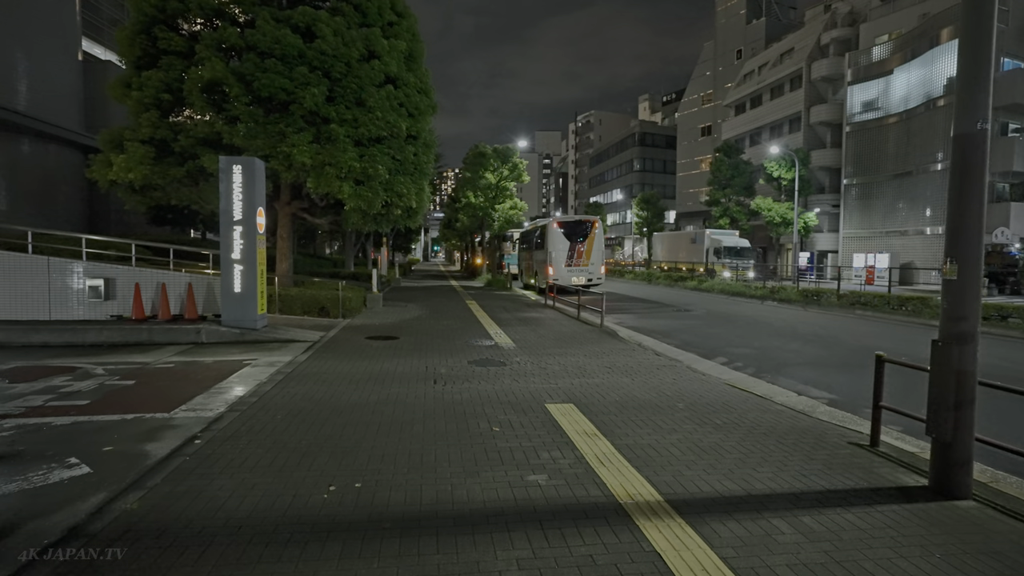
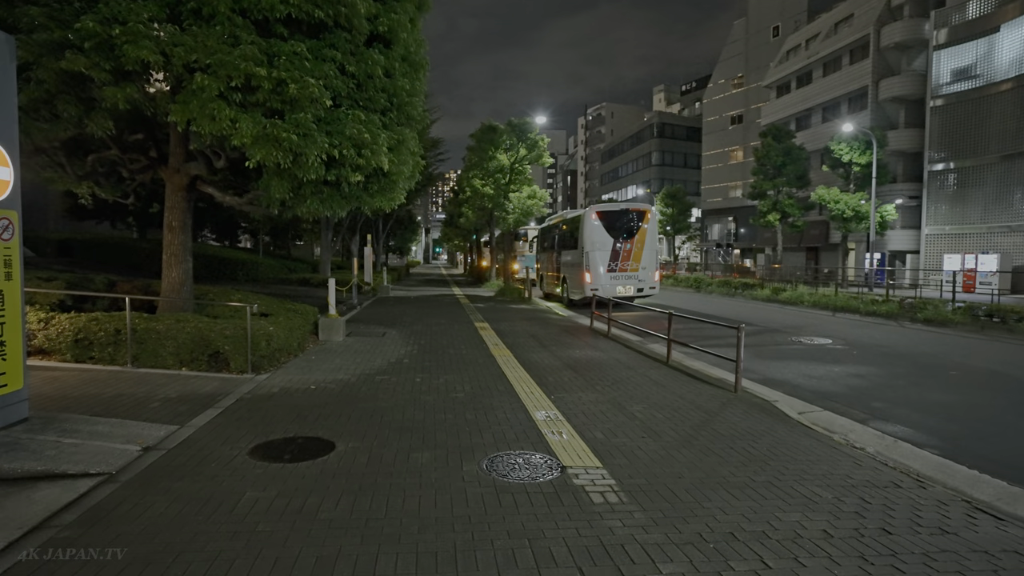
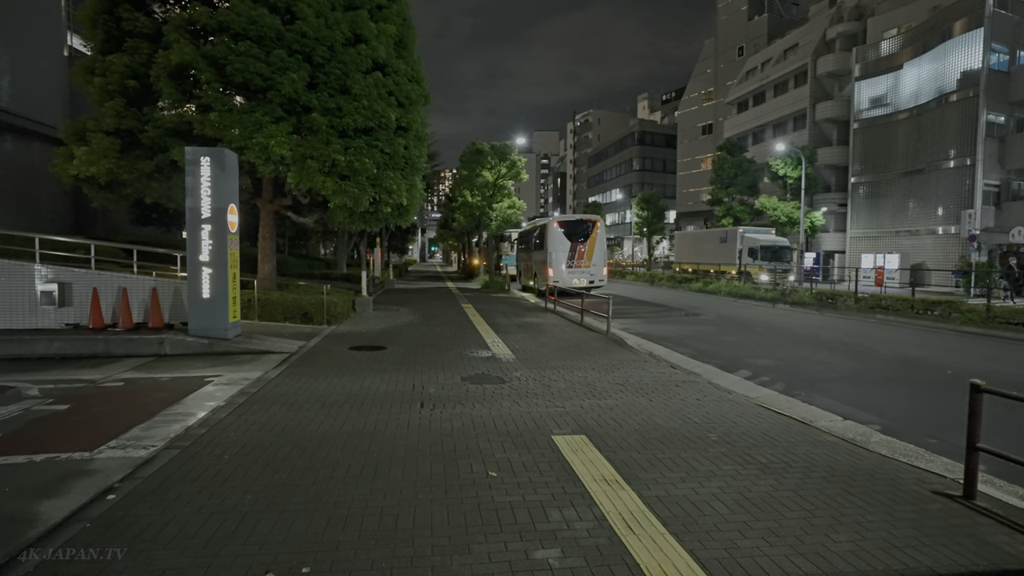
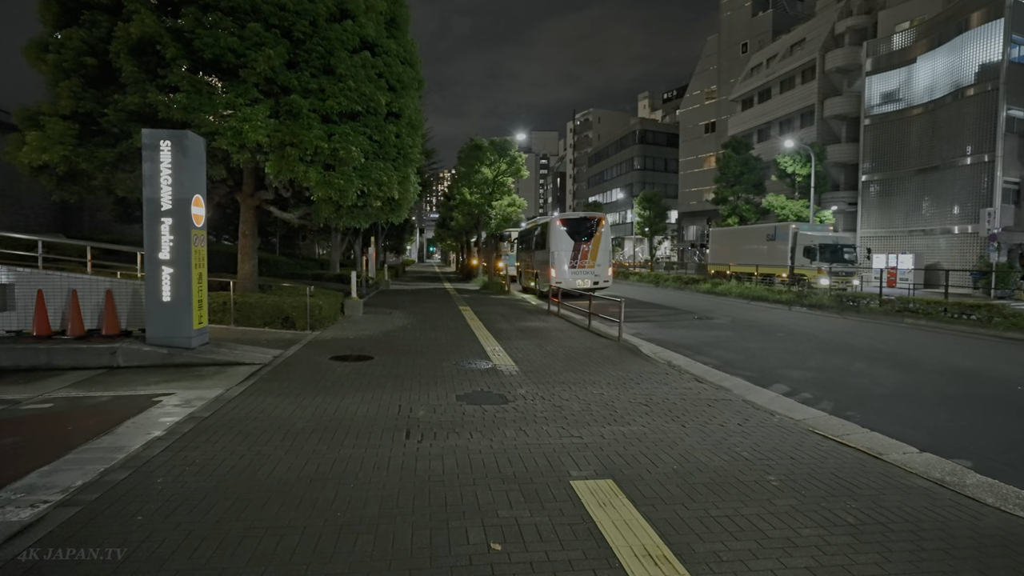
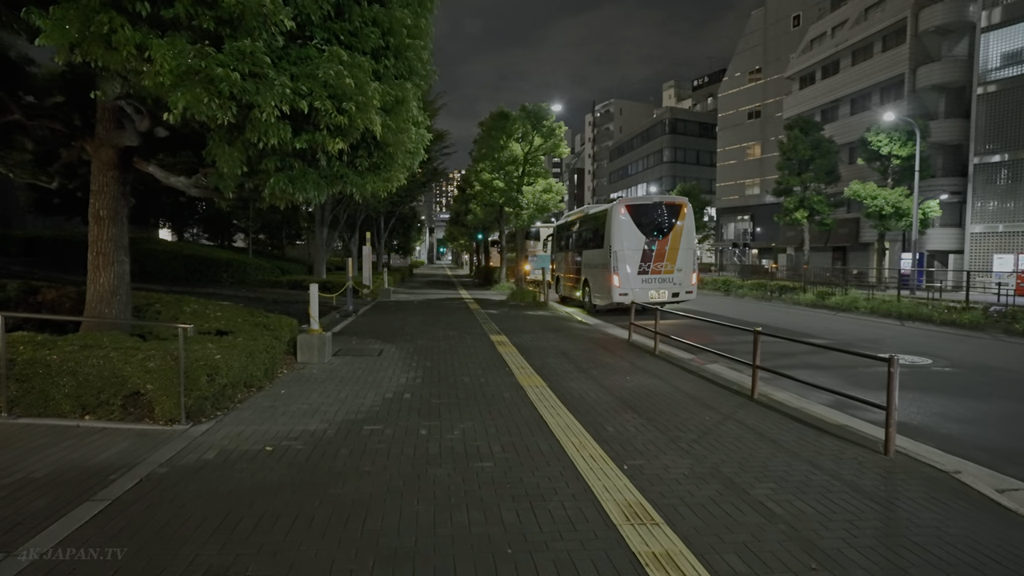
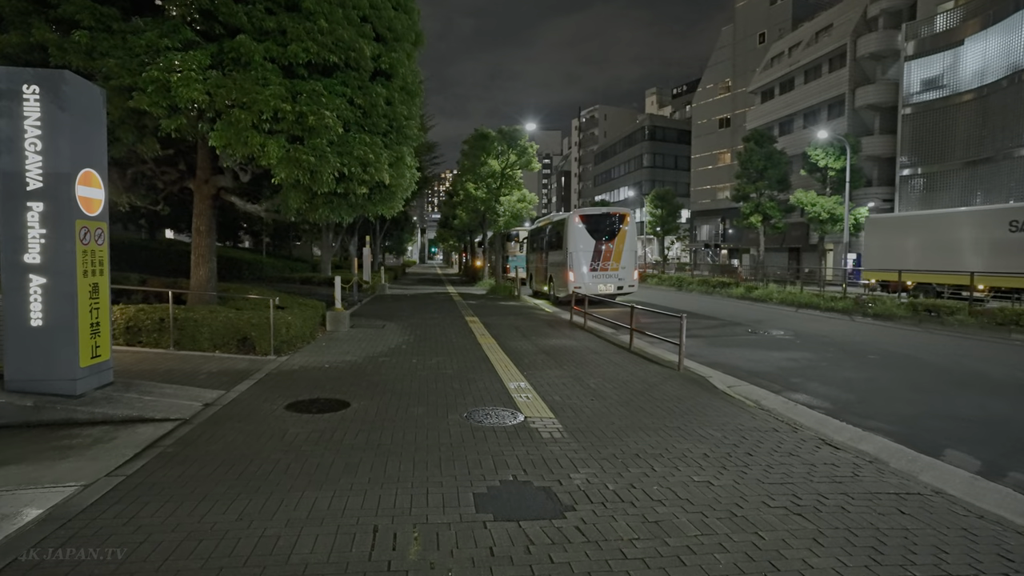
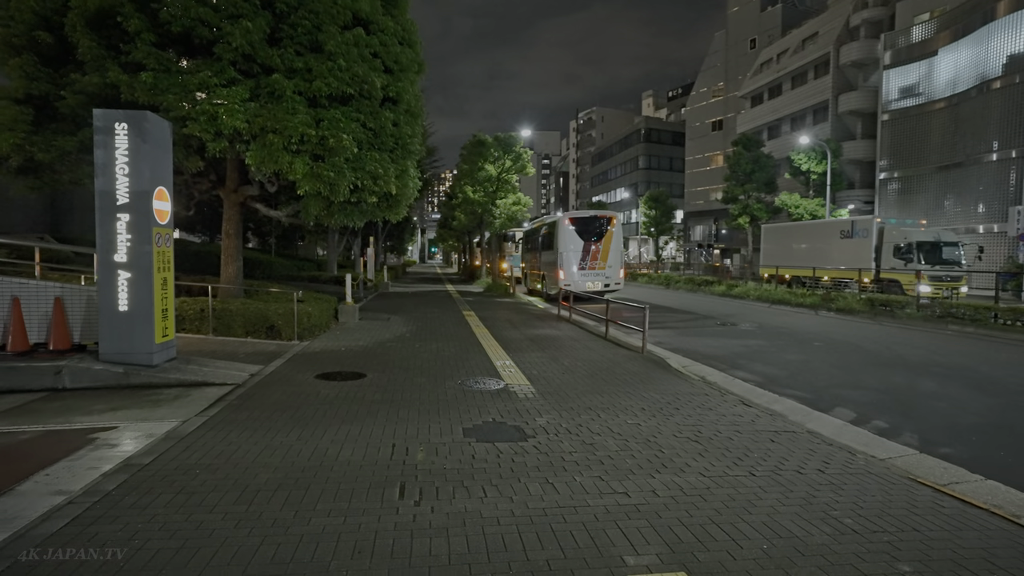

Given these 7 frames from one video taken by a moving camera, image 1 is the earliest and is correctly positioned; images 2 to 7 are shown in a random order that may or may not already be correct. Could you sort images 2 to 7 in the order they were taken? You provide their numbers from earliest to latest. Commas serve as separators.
3, 4, 7, 6, 2, 5
